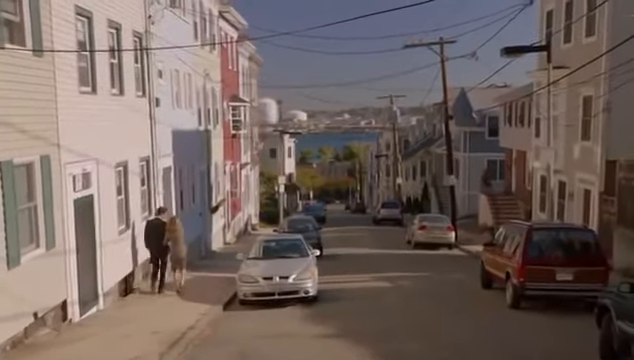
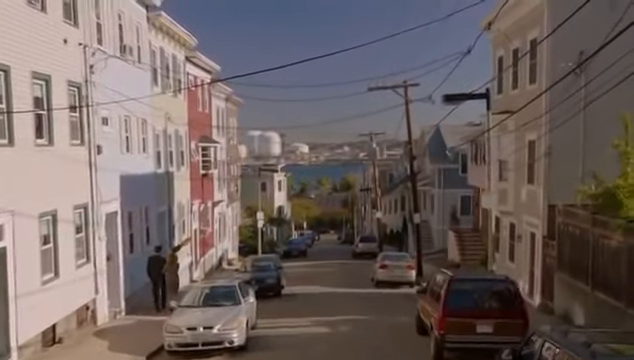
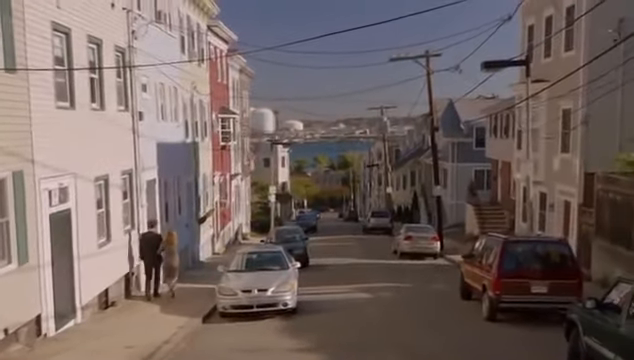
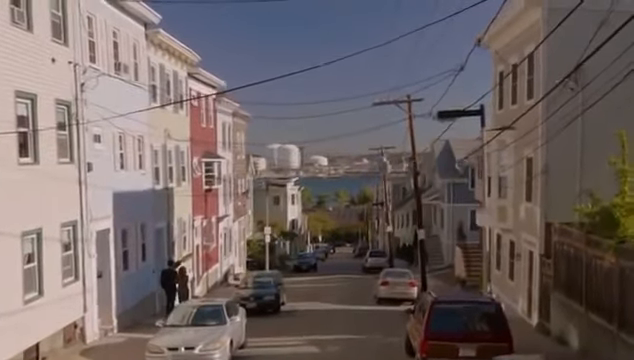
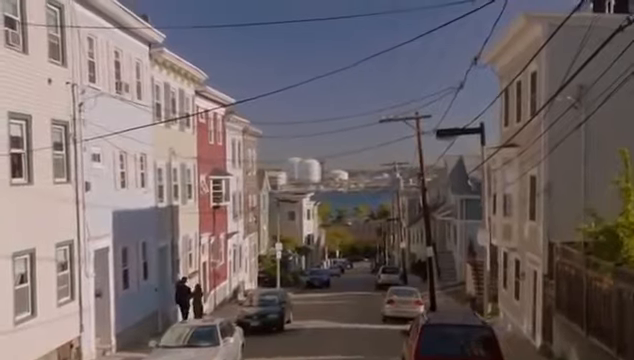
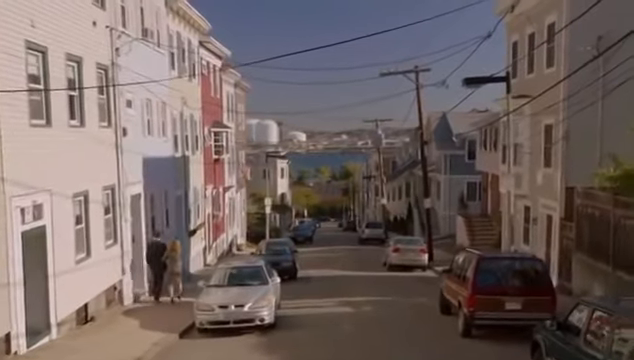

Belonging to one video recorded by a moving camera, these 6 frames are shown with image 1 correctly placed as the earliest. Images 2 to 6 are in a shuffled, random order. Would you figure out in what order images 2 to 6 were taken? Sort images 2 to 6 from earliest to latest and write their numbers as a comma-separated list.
3, 6, 2, 4, 5
